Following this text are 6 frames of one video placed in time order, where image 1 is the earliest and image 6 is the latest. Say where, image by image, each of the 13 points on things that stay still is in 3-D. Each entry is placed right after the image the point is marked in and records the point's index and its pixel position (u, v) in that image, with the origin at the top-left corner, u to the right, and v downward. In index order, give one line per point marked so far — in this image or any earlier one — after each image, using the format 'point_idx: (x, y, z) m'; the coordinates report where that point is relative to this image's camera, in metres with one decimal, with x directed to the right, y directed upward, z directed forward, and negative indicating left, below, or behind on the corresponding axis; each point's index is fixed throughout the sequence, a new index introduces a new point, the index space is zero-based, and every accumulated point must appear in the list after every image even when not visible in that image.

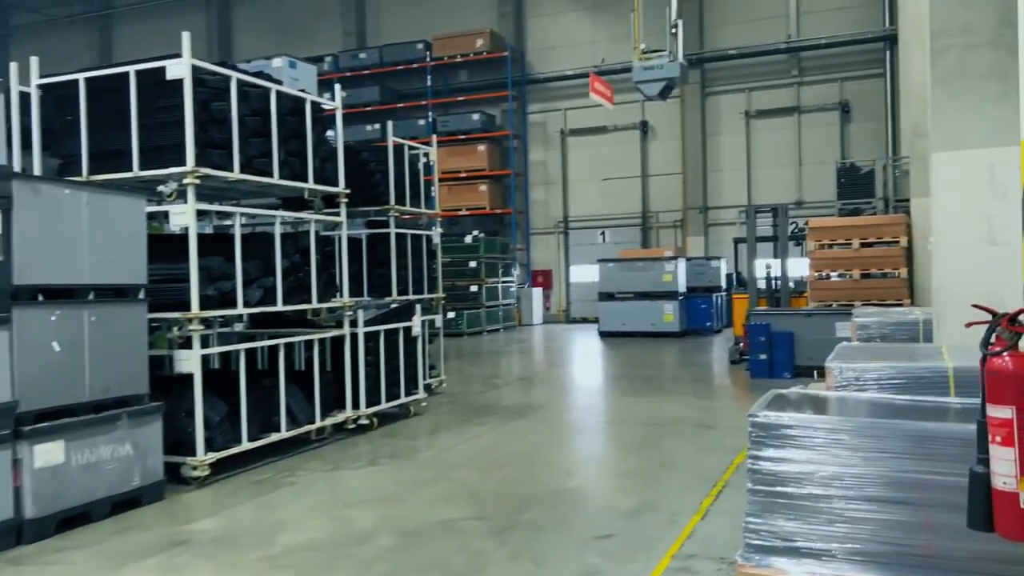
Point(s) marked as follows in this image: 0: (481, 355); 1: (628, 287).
0: (-0.5, -1.2, +14.3) m
1: (+2.1, 0.0, +15.4) m
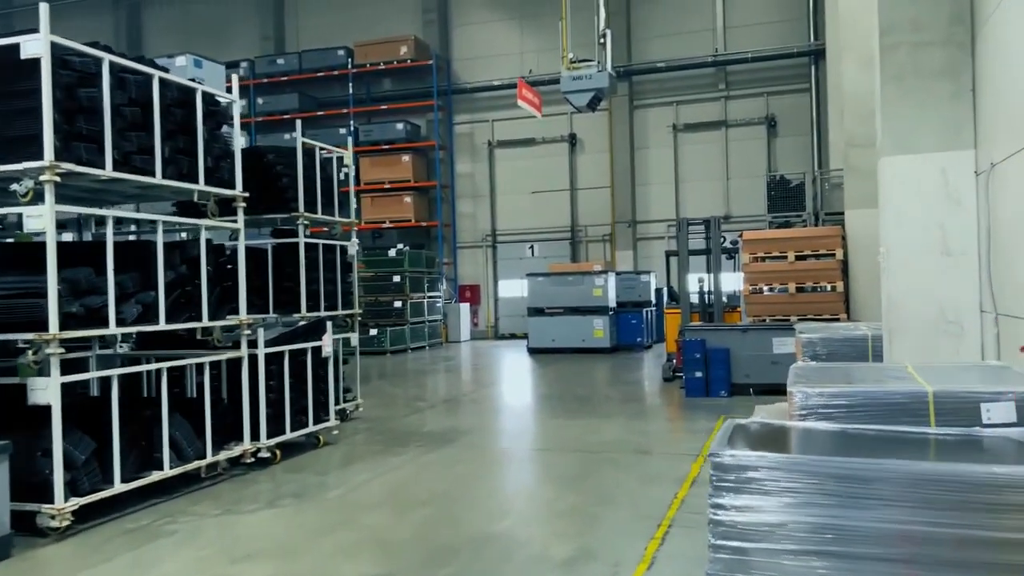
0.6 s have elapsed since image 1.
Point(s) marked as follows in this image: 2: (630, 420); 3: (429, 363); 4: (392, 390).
0: (-1.7, -1.4, +13.6) m
1: (+0.8, -0.2, +14.9) m
2: (+1.0, -1.2, +7.4) m
3: (-1.4, -1.4, +15.1) m
4: (-1.5, -1.3, +10.7) m
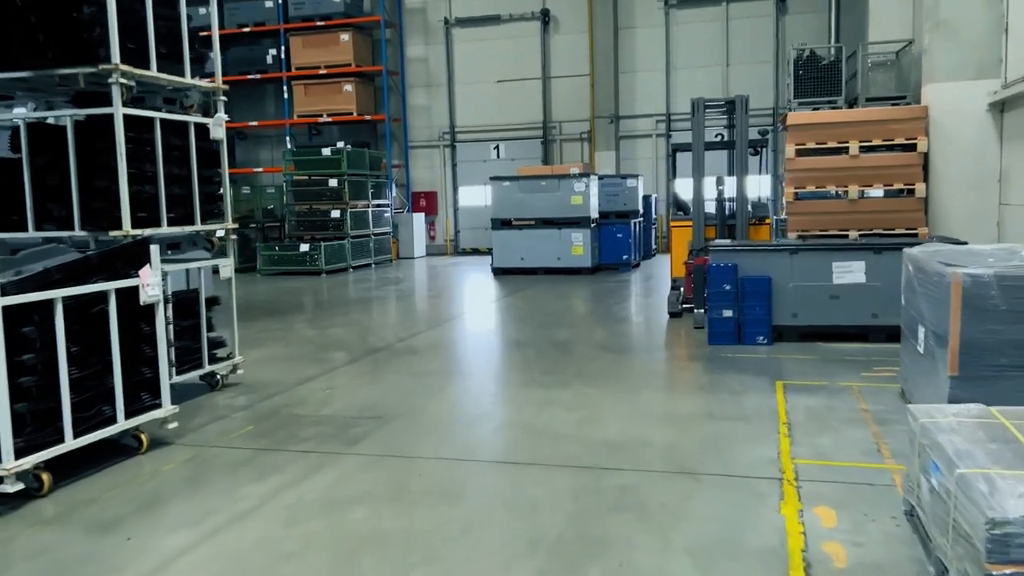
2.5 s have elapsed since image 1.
0: (-2.2, -0.2, +11.0) m
1: (+0.2, +1.1, +12.3) m
2: (+0.7, -0.6, +4.9) m
3: (-2.0, 0.0, +12.5) m
4: (-1.9, -0.4, +8.1) m
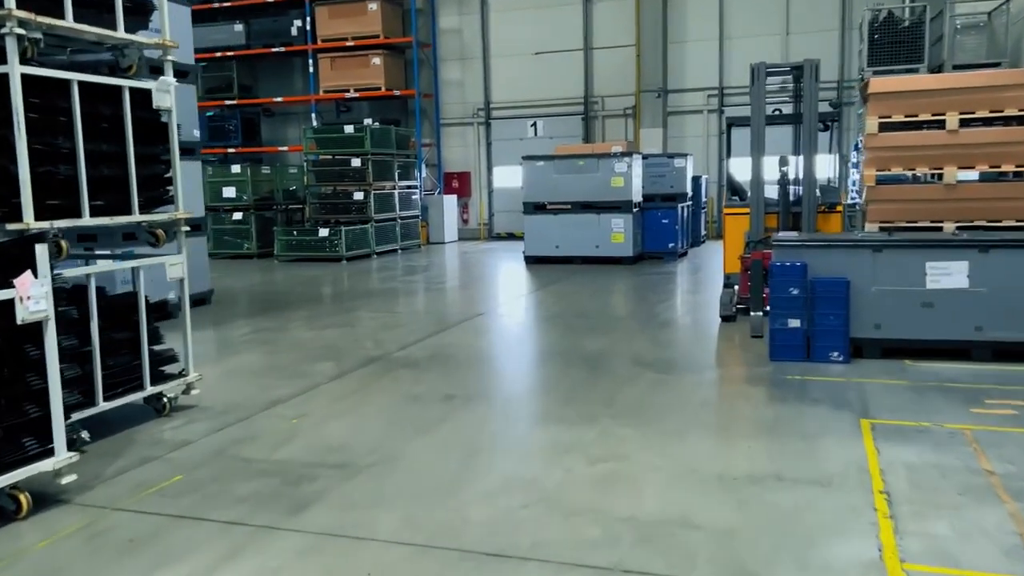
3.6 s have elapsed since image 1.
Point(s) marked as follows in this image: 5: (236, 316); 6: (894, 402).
0: (-1.8, -0.1, +10.1) m
1: (+0.7, +1.2, +11.2) m
2: (+0.8, -0.6, +3.8) m
3: (-1.5, +0.2, +11.6) m
4: (-1.7, -0.3, +7.2) m
5: (-2.6, -0.2, +8.0) m
6: (+1.9, -0.6, +4.2) m
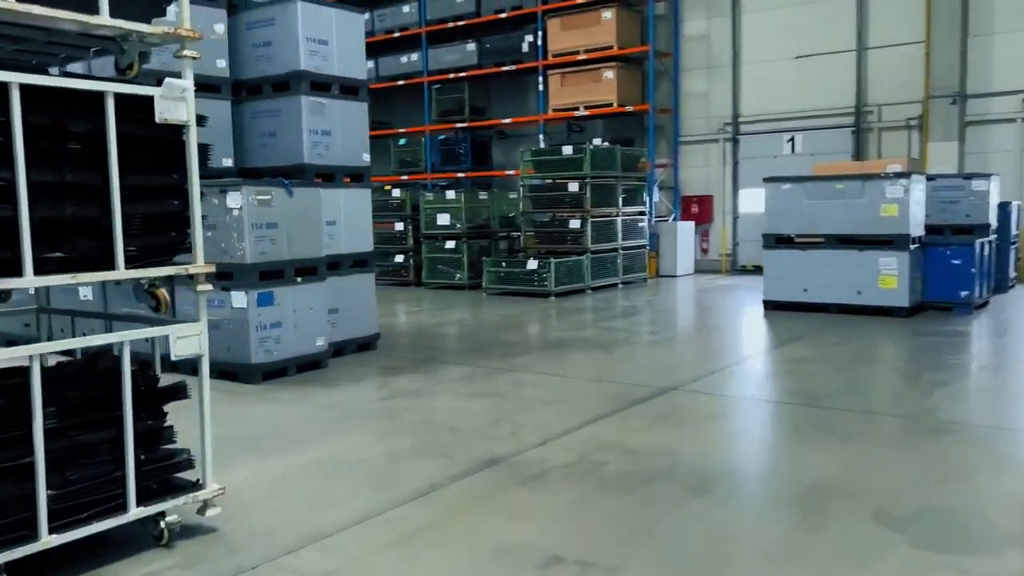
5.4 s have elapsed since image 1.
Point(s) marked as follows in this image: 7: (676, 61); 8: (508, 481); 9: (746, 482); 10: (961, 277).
0: (+0.4, -0.6, +8.7) m
1: (+3.2, +0.7, +9.0) m
2: (+1.0, -1.0, +1.9) m
3: (+1.2, -0.3, +10.0) m
4: (-0.3, -0.7, +5.8) m
5: (-0.9, -0.6, +6.9) m
6: (+2.2, -1.0, +2.0) m
7: (+2.7, +3.8, +14.1) m
8: (0.0, -0.9, +3.8) m
9: (+1.0, -0.8, +3.8) m
10: (+4.7, +0.1, +8.8) m
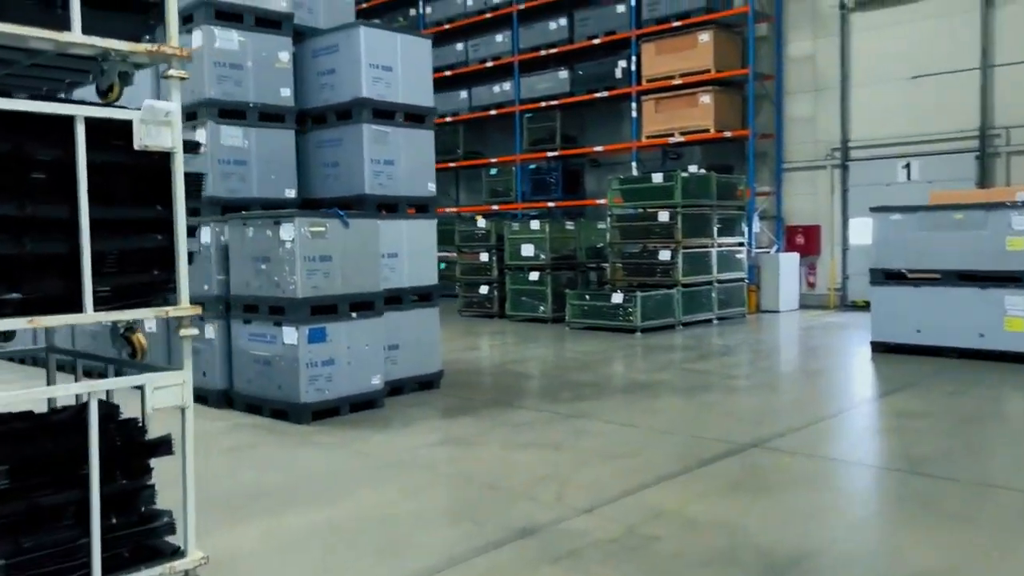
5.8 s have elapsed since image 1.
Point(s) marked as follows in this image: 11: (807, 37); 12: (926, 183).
0: (+1.2, -0.9, +8.1) m
1: (+4.0, +0.3, +8.1) m
2: (+0.9, -1.1, +1.3) m
3: (+2.1, -0.8, +9.3) m
4: (0.0, -1.0, +5.4) m
5: (-0.4, -0.9, +6.5) m
6: (+2.1, -1.1, +1.2) m
7: (+4.2, +3.2, +13.4) m
8: (+0.1, -1.0, +3.3) m
9: (+1.2, -1.0, +3.2) m
10: (+5.4, -0.3, +7.7) m
11: (+4.6, +3.9, +13.3) m
12: (+5.9, +1.5, +12.0) m
